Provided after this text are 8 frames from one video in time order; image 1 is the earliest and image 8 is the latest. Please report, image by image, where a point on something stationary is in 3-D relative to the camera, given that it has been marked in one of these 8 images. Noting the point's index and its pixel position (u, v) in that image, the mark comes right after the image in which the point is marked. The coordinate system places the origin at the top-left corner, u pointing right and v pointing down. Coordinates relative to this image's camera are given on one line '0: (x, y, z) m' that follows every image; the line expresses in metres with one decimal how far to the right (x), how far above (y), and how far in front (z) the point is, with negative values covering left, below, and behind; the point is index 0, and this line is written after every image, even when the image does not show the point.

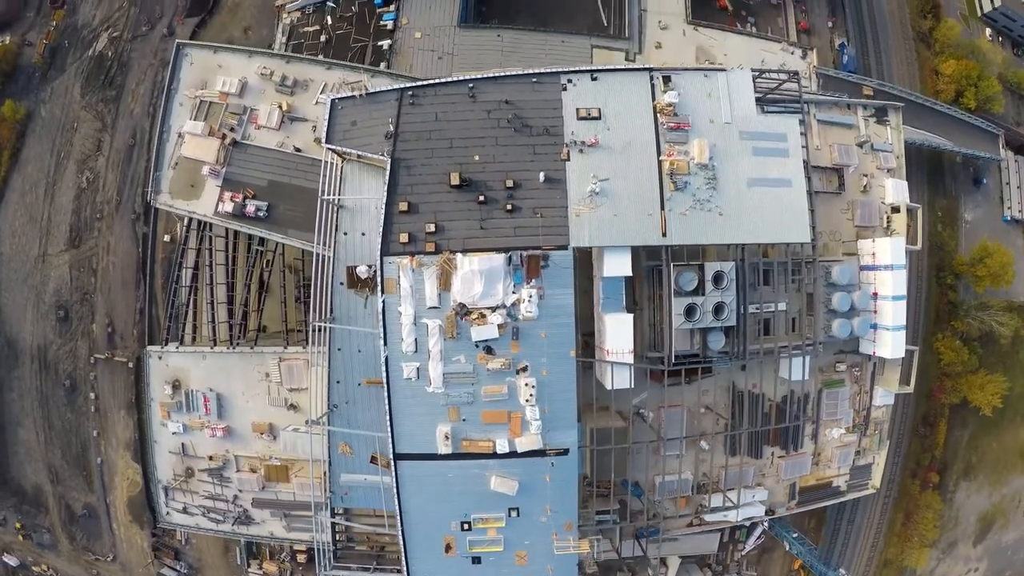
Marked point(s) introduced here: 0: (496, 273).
0: (-1.2, +0.3, +20.5) m
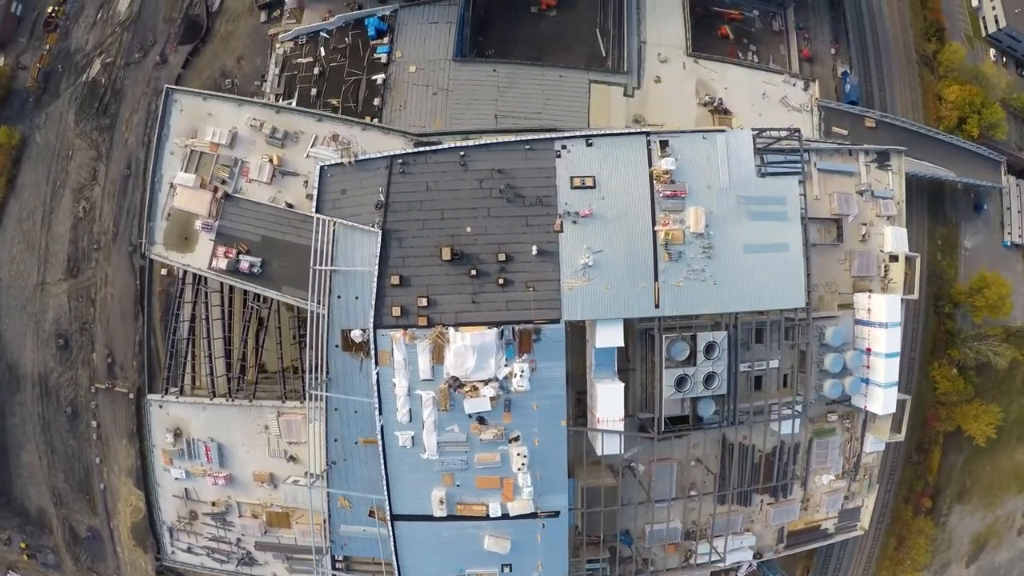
0: (-1.8, -4.8, +20.6) m
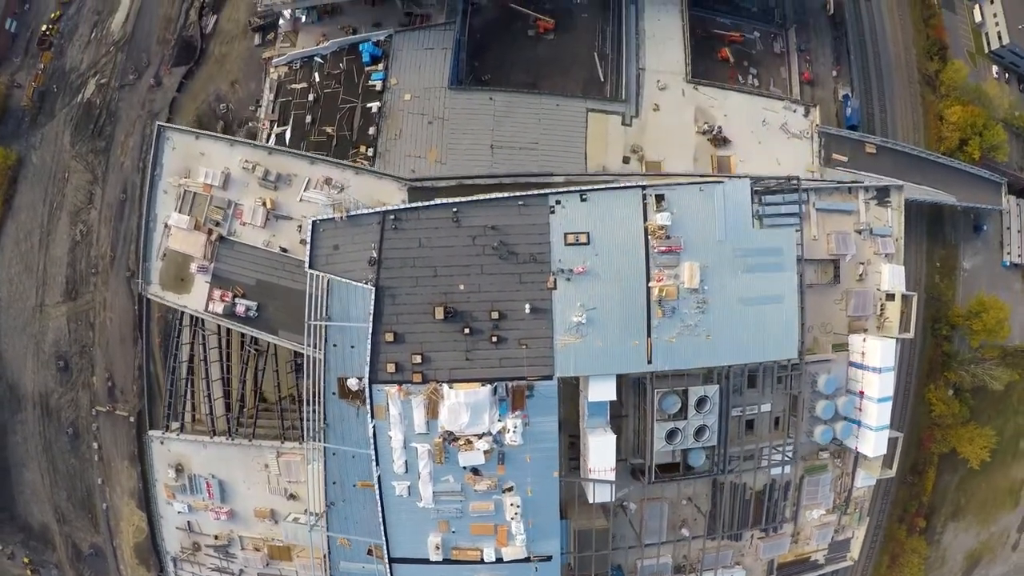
0: (-2.2, -8.9, +20.8) m
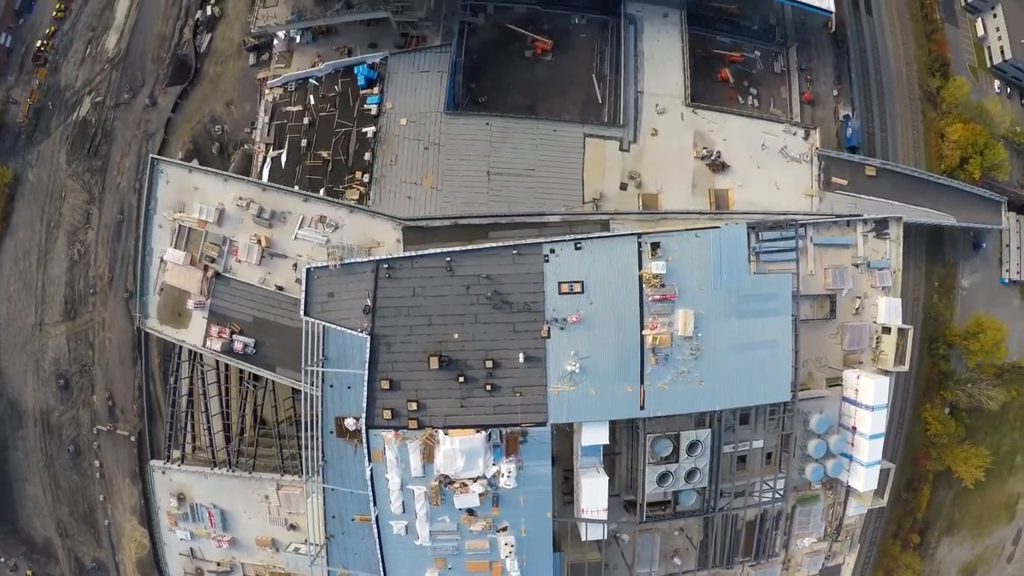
0: (-2.7, -12.3, +20.9) m
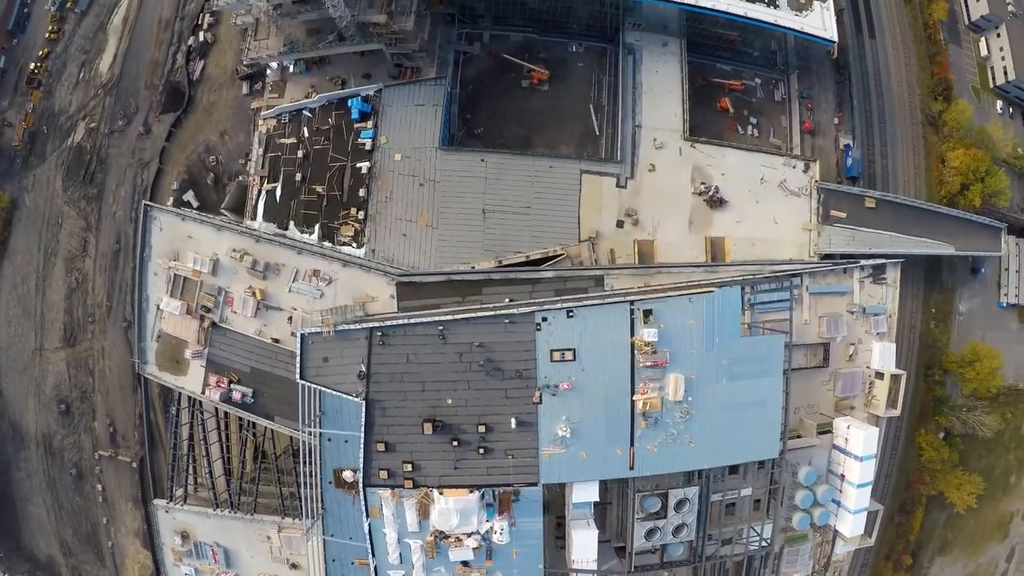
0: (-3.3, -17.1, +21.2) m
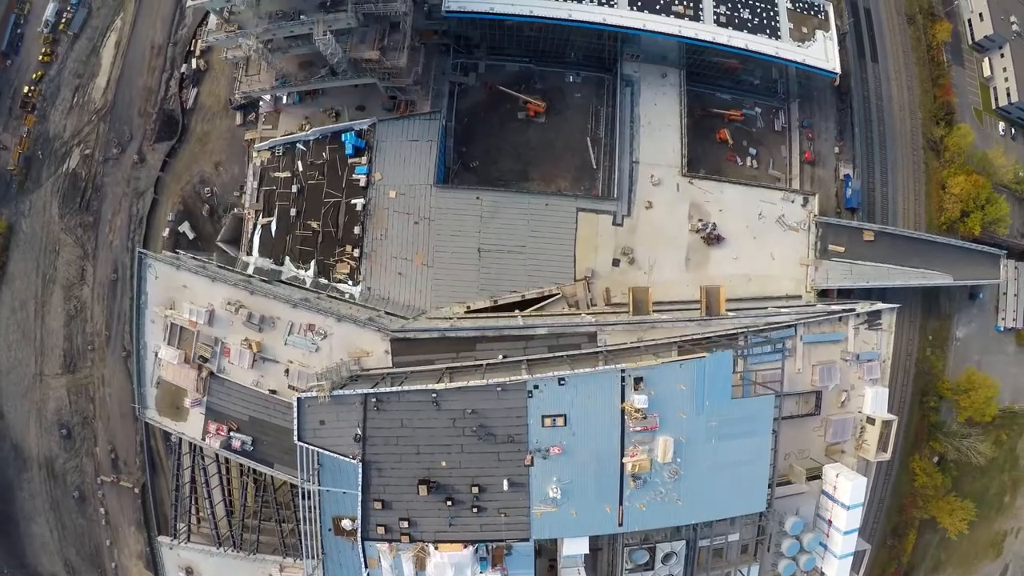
0: (-3.9, -21.9, +21.6) m
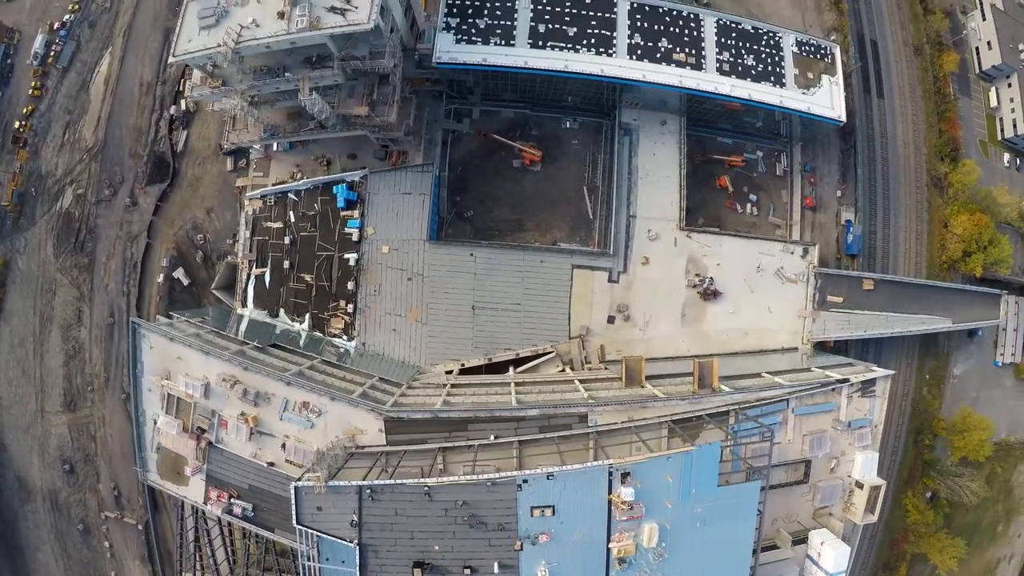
0: (-4.7, -28.9, +22.1) m
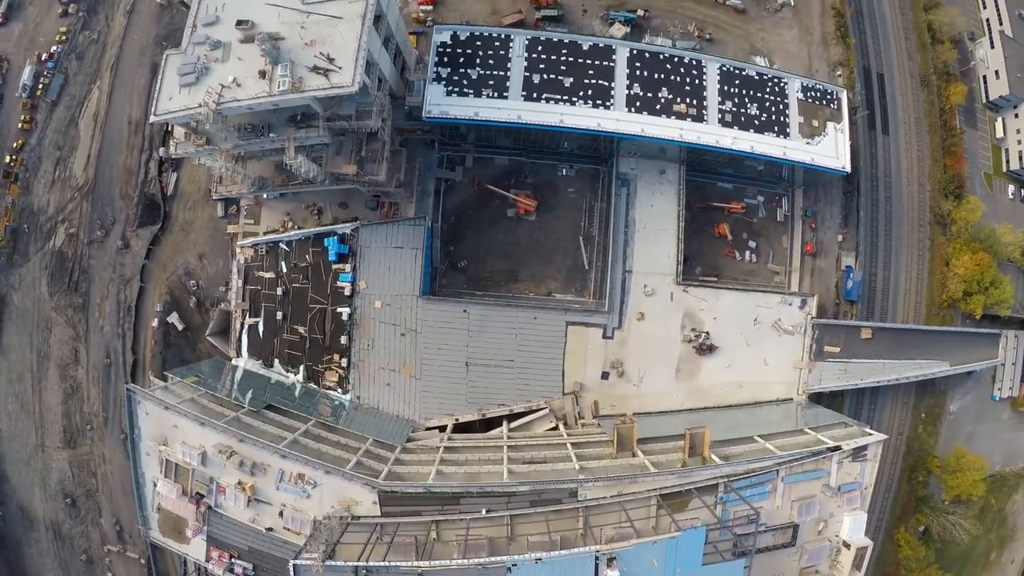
0: (-5.6, -35.7, +22.6) m
